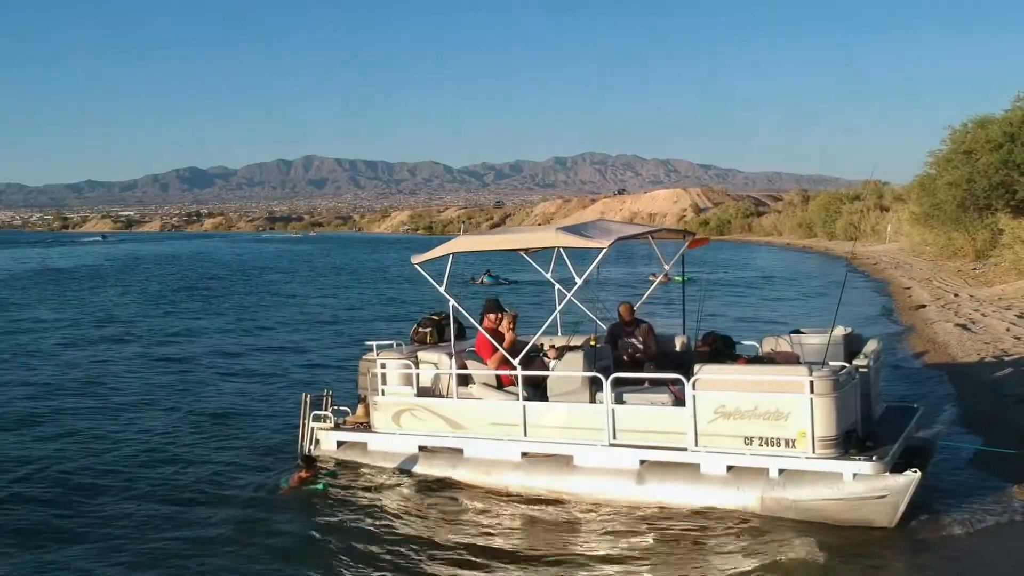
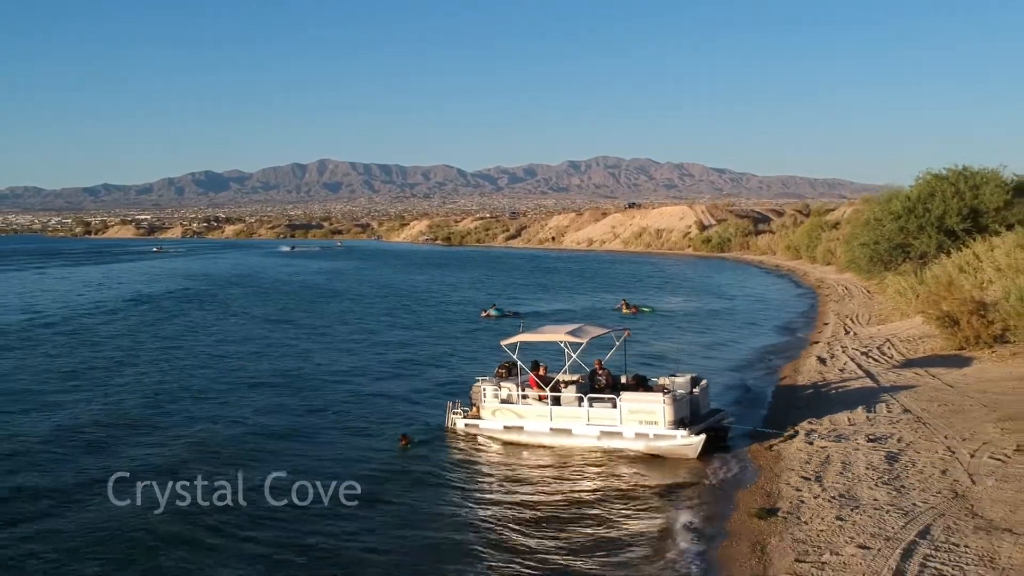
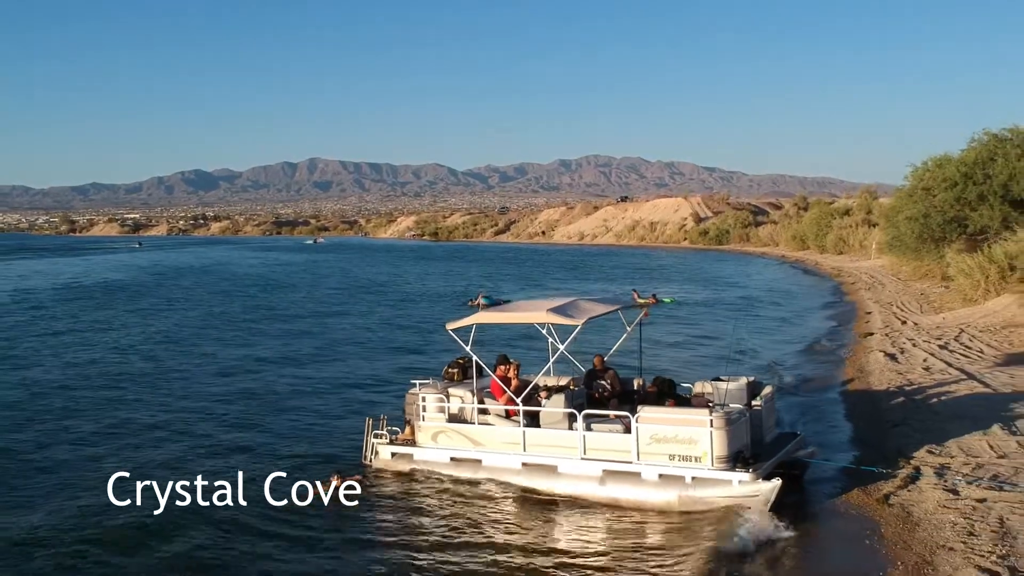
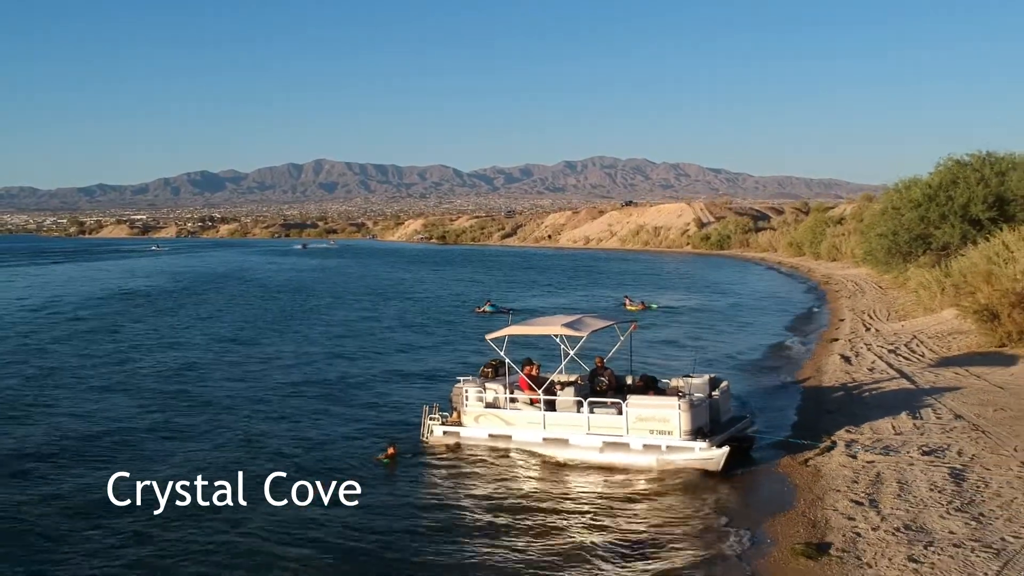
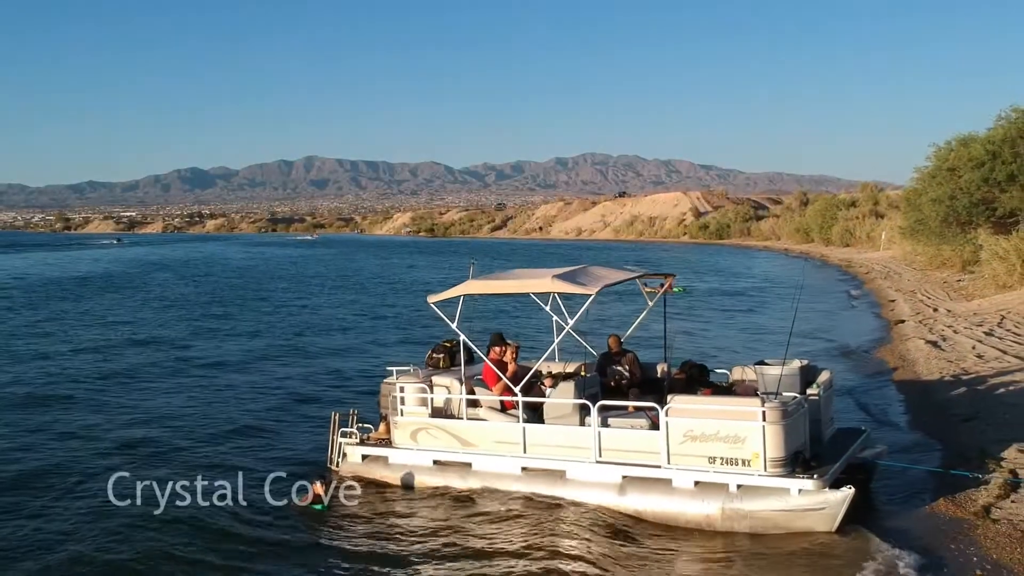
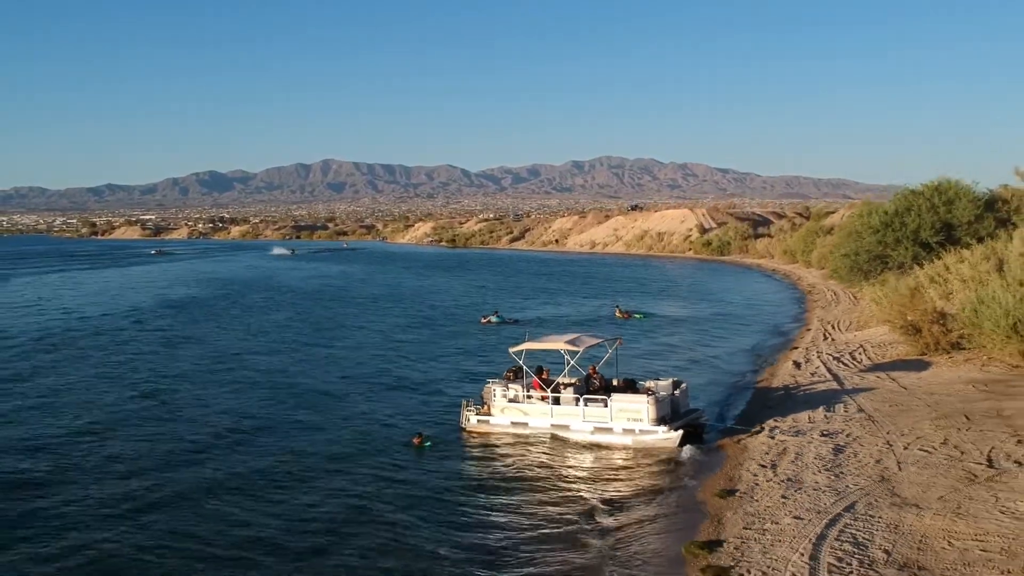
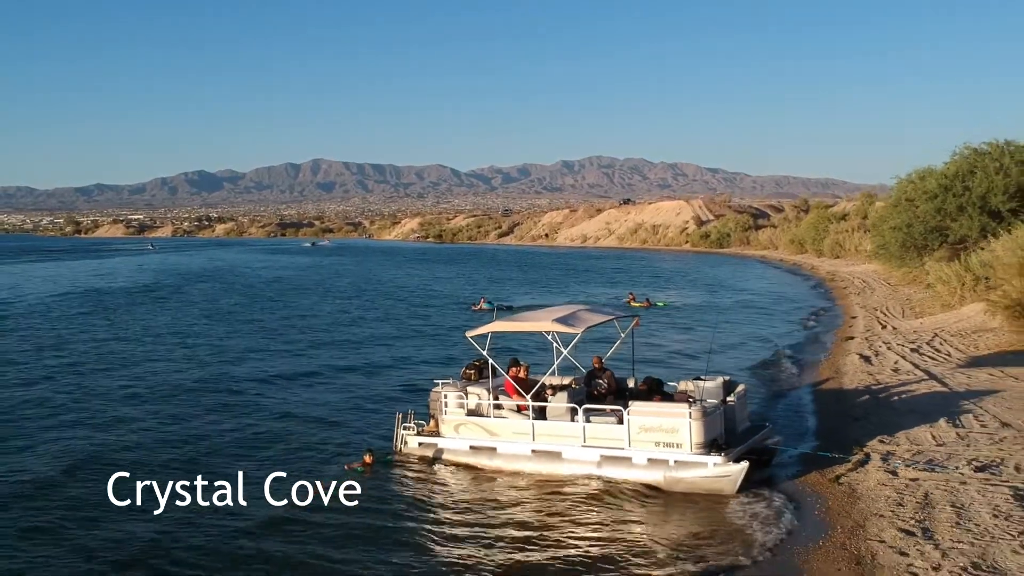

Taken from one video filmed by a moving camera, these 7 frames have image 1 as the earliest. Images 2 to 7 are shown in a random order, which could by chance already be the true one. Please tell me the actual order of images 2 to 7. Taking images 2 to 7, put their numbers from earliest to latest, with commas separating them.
5, 3, 7, 4, 2, 6
